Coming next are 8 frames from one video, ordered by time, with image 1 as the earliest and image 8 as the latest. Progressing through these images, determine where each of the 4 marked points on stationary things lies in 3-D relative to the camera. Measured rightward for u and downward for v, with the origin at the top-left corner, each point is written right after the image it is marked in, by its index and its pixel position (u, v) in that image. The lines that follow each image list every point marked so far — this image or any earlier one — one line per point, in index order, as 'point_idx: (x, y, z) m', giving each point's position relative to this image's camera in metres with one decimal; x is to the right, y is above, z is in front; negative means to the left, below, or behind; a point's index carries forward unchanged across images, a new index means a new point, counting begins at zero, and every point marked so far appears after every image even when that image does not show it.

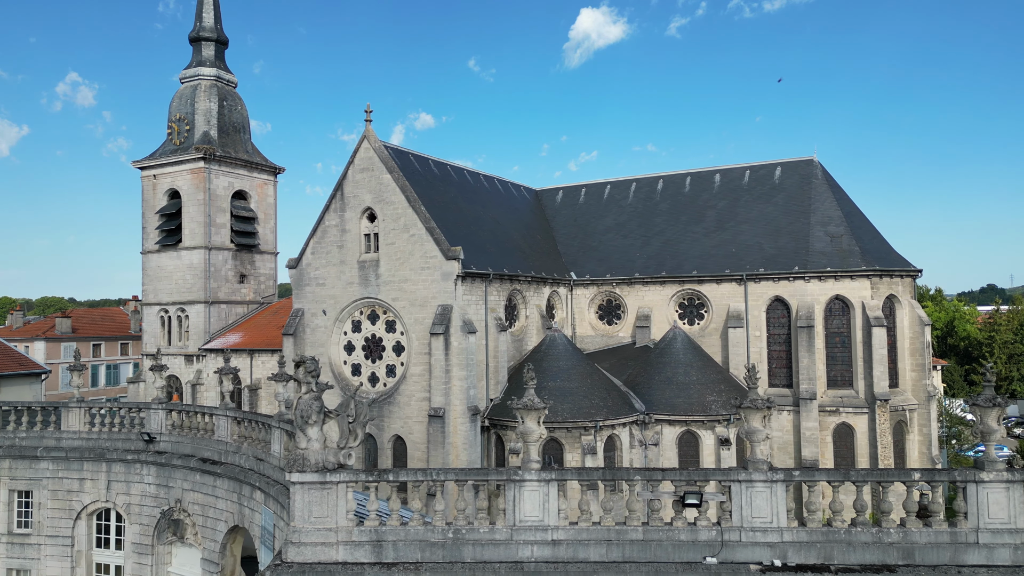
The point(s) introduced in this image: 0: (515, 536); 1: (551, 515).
0: (0.0, -3.8, +8.3) m
1: (+0.6, -3.5, +8.4) m
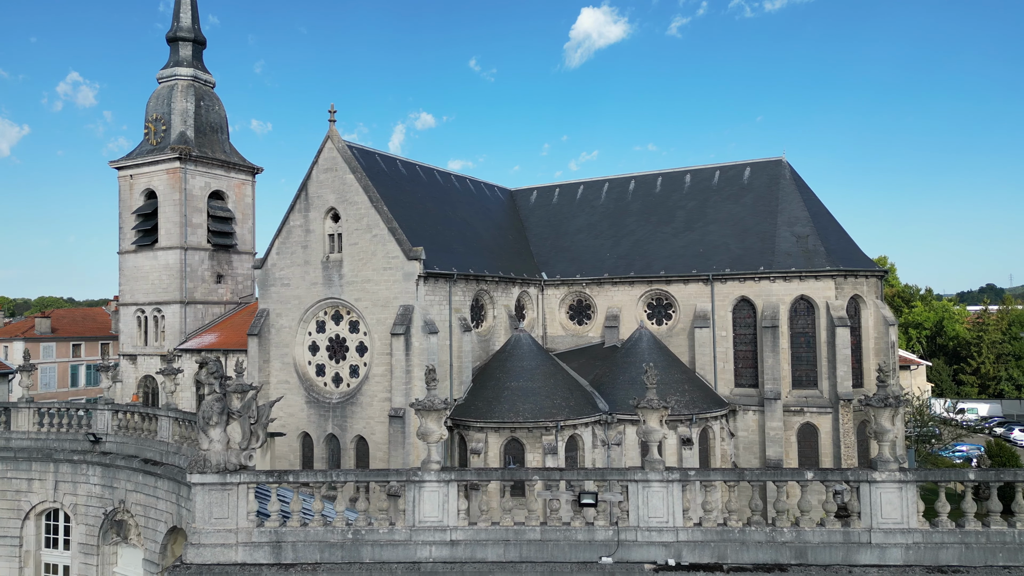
0: (-1.5, -3.8, +8.4) m
1: (-1.0, -3.5, +8.4) m
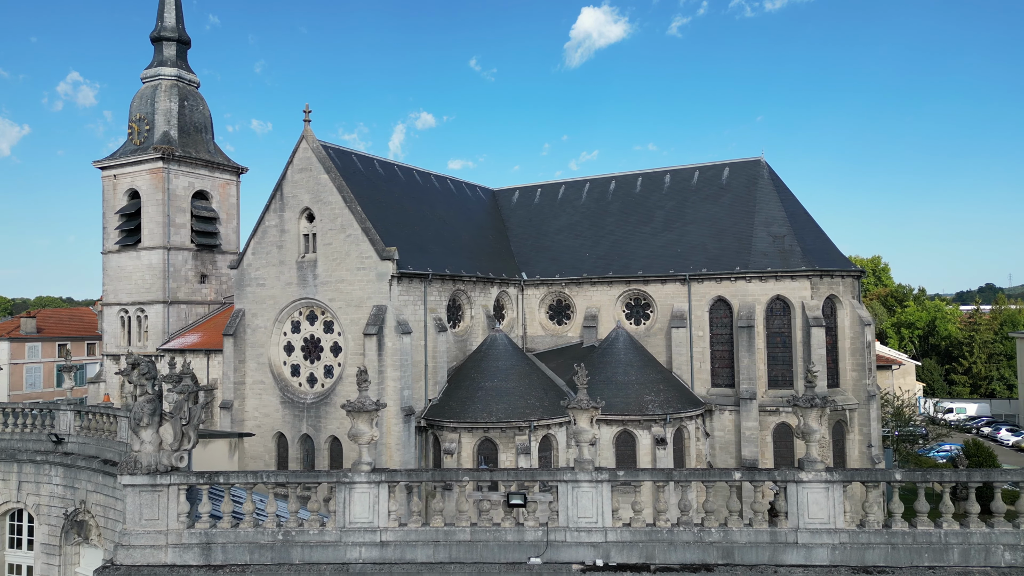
0: (-2.6, -3.8, +8.4) m
1: (-2.0, -3.5, +8.4) m
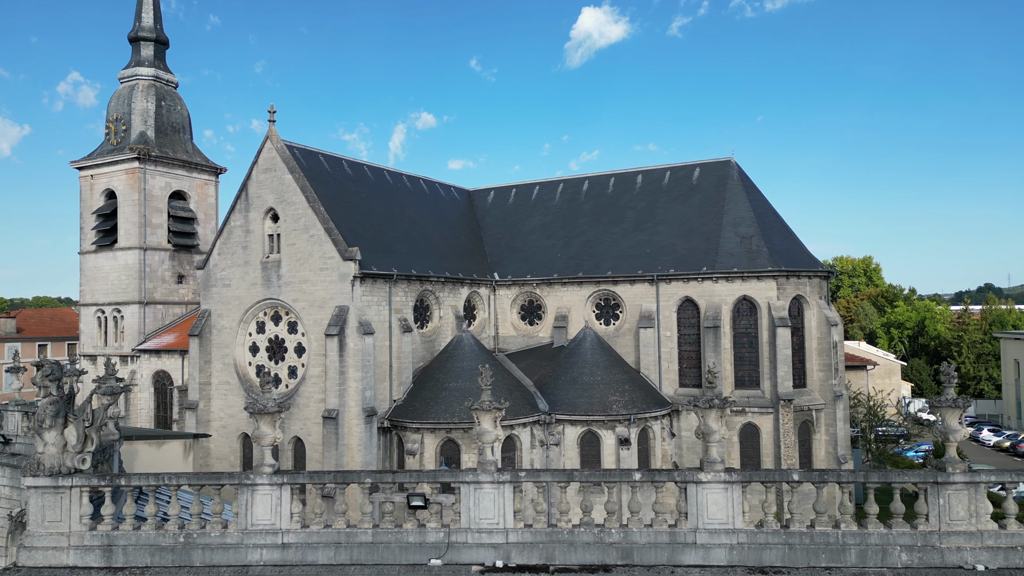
0: (-4.1, -3.9, +8.4) m
1: (-3.6, -3.6, +8.4) m
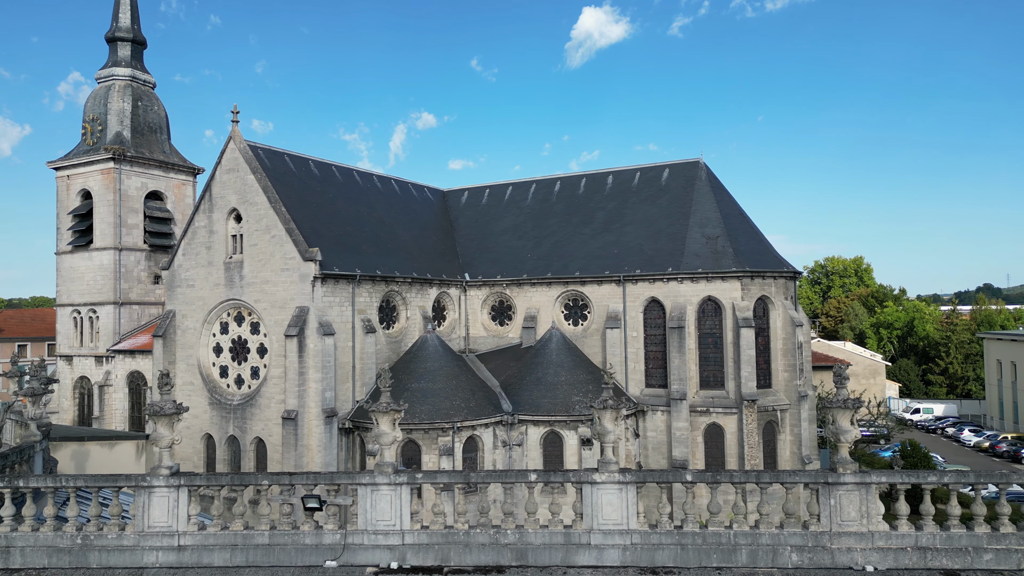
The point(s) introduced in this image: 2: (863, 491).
0: (-5.7, -3.9, +8.4) m
1: (-5.1, -3.6, +8.4) m
2: (+5.2, -3.0, +8.1) m
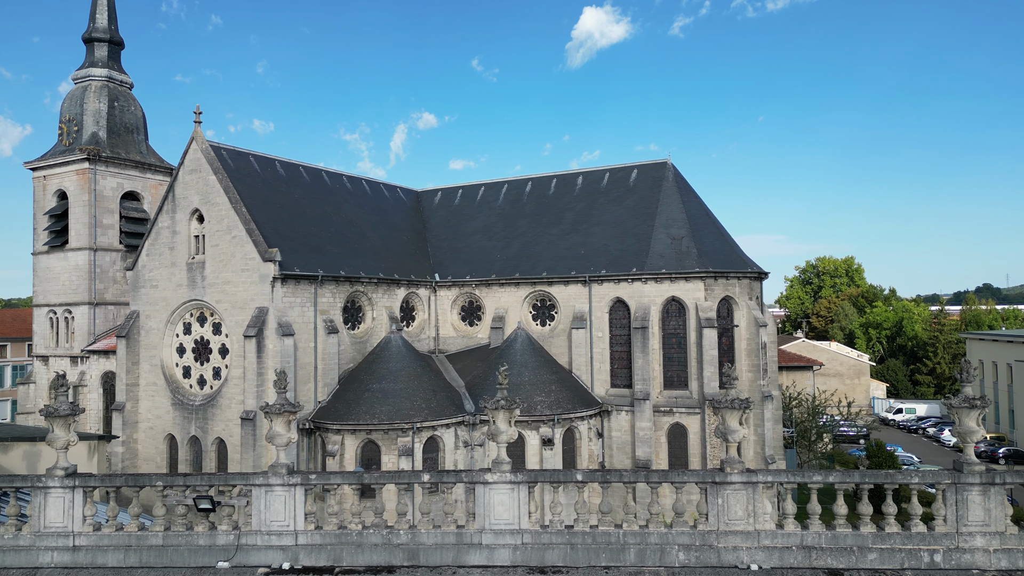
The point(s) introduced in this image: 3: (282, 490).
0: (-7.3, -3.9, +8.4) m
1: (-6.8, -3.6, +8.5) m
2: (+3.6, -3.0, +8.2) m
3: (-3.5, -3.1, +8.4) m
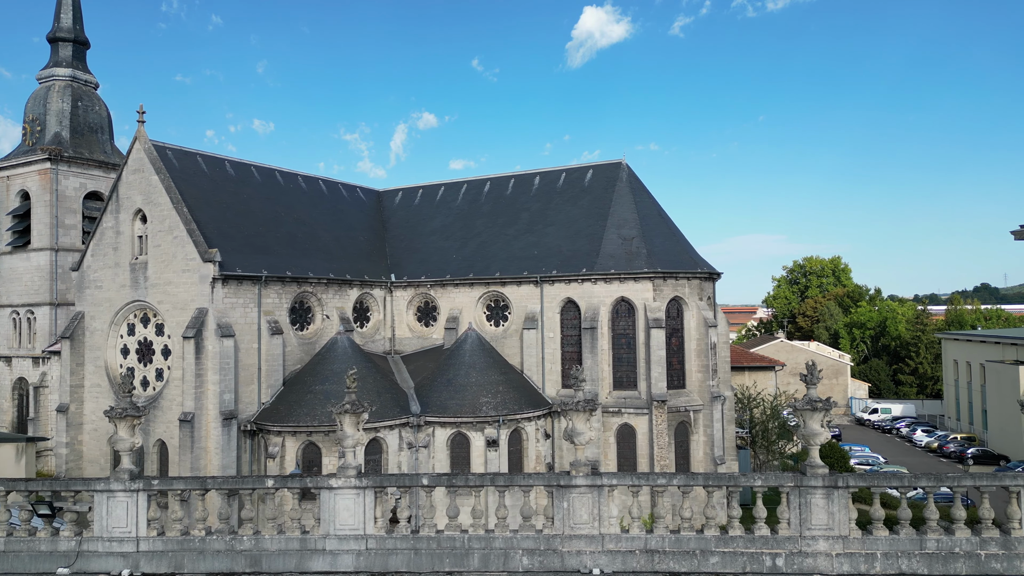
0: (-9.7, -3.9, +8.3) m
1: (-9.1, -3.6, +8.4) m
2: (+1.2, -3.1, +8.1) m
3: (-5.9, -3.1, +8.3) m
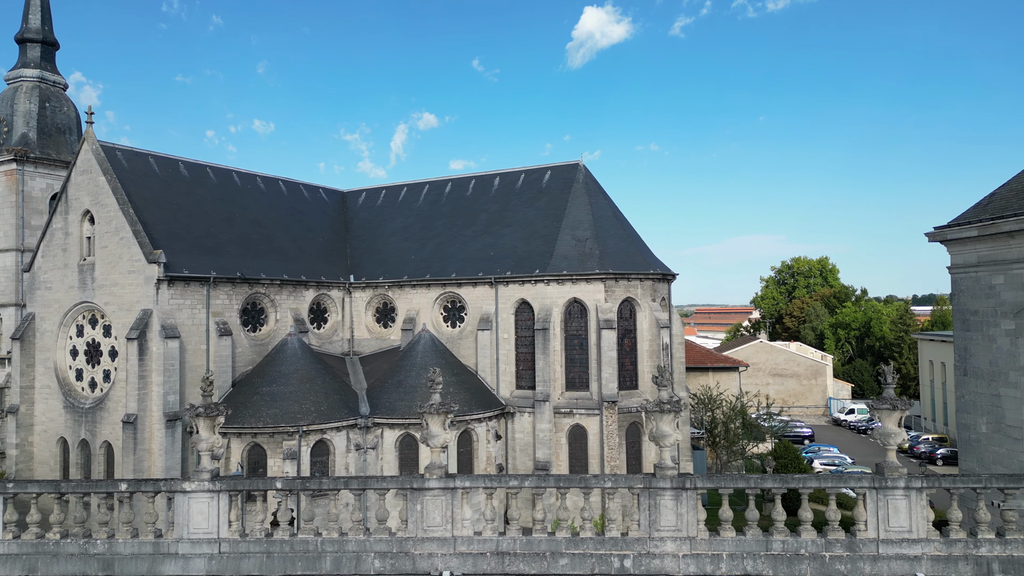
0: (-11.8, -4.0, +8.3) m
1: (-11.3, -3.7, +8.3) m
2: (-0.9, -3.1, +8.1) m
3: (-8.0, -3.2, +8.3) m
